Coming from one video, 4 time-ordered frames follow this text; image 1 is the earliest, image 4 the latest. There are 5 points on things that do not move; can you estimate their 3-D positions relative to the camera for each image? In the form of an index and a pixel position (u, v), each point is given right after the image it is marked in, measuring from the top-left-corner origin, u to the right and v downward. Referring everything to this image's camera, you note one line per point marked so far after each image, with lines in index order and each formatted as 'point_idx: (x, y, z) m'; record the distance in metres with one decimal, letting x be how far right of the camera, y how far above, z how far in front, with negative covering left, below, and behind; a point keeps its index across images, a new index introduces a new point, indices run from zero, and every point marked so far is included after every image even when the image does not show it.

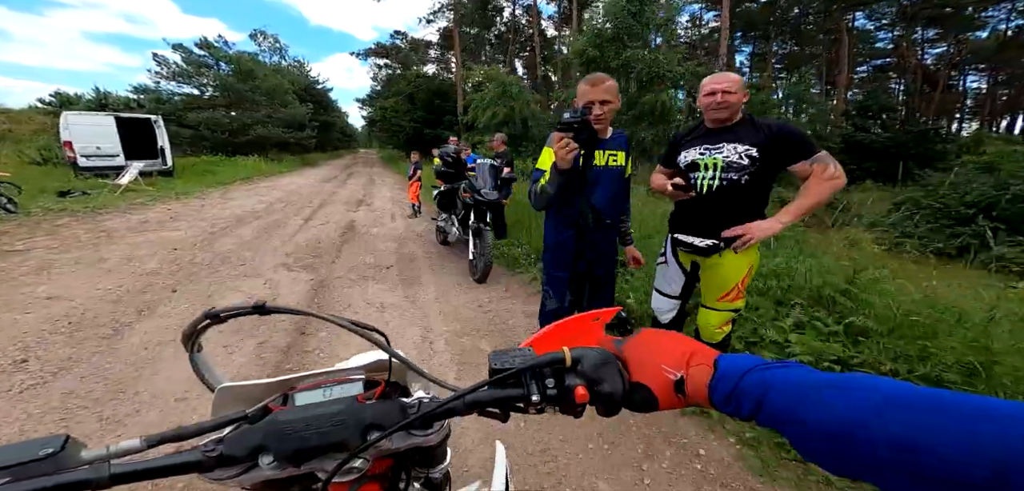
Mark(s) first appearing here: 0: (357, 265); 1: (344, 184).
0: (-1.8, -0.2, +4.7) m
1: (-5.2, +1.9, +12.2) m
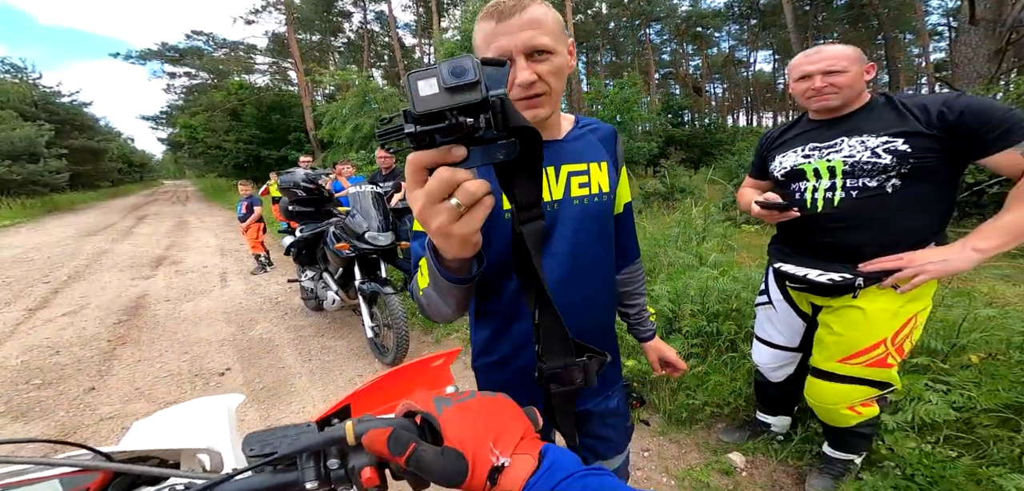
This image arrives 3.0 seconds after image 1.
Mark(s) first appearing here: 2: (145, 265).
0: (-2.4, -0.9, +2.7) m
1: (-8.2, +0.3, +8.8) m
2: (-5.4, -0.2, +5.9) m
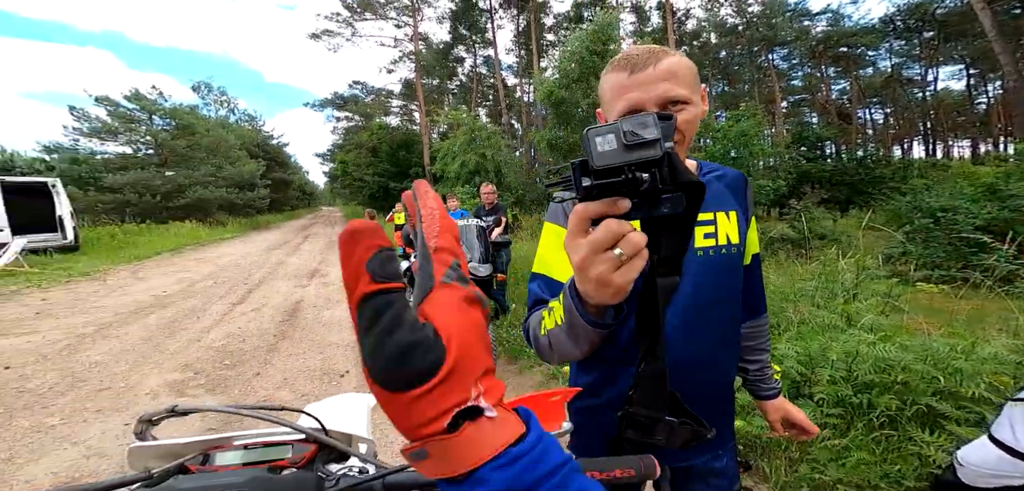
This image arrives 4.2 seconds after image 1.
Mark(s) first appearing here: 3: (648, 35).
0: (-1.8, -1.1, +3.3) m
1: (-5.9, -0.1, +10.7) m
2: (-3.9, -0.5, +7.2) m
3: (+5.0, +7.8, +14.8) m
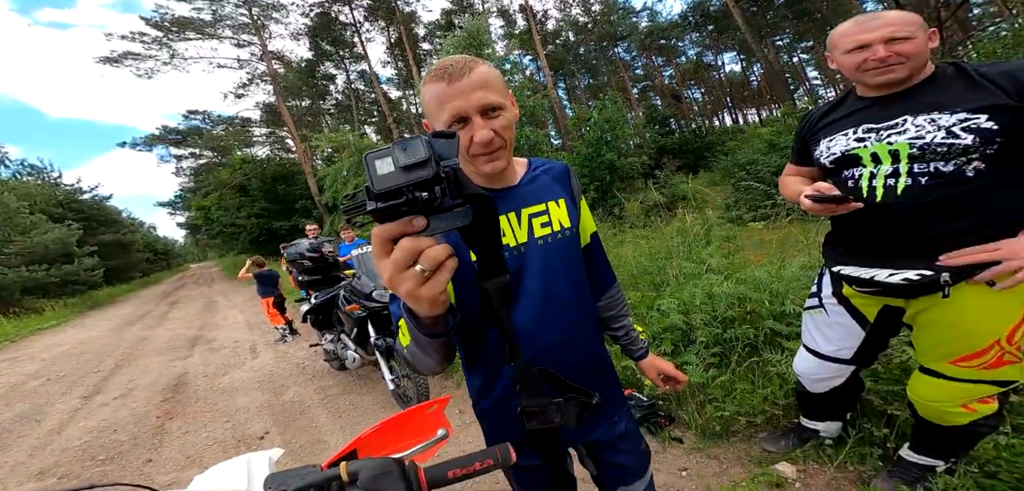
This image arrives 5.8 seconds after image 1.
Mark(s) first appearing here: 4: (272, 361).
0: (-2.2, -1.5, +2.9) m
1: (-7.9, -1.7, +9.2) m
2: (-5.2, -1.5, +6.2) m
3: (+0.1, +8.1, +15.6) m
4: (-3.0, -1.4, +5.0) m
